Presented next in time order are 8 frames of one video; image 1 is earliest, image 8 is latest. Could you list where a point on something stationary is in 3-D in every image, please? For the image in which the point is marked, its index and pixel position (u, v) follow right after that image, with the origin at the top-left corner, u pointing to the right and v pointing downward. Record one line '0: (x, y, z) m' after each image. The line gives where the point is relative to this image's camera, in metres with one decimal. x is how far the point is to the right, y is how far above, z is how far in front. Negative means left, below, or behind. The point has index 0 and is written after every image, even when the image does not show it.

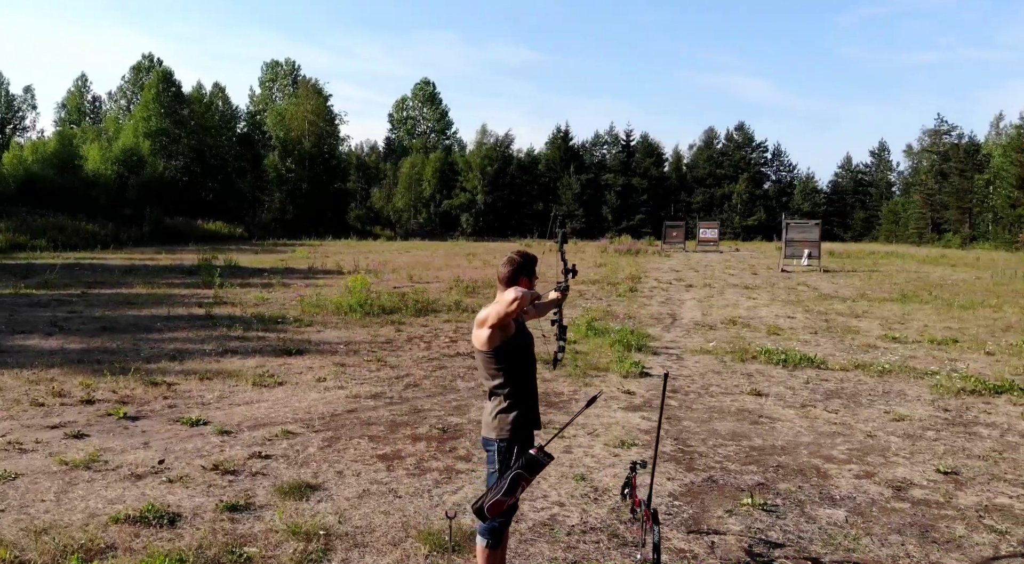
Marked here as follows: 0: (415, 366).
0: (-1.3, -1.2, +11.9) m
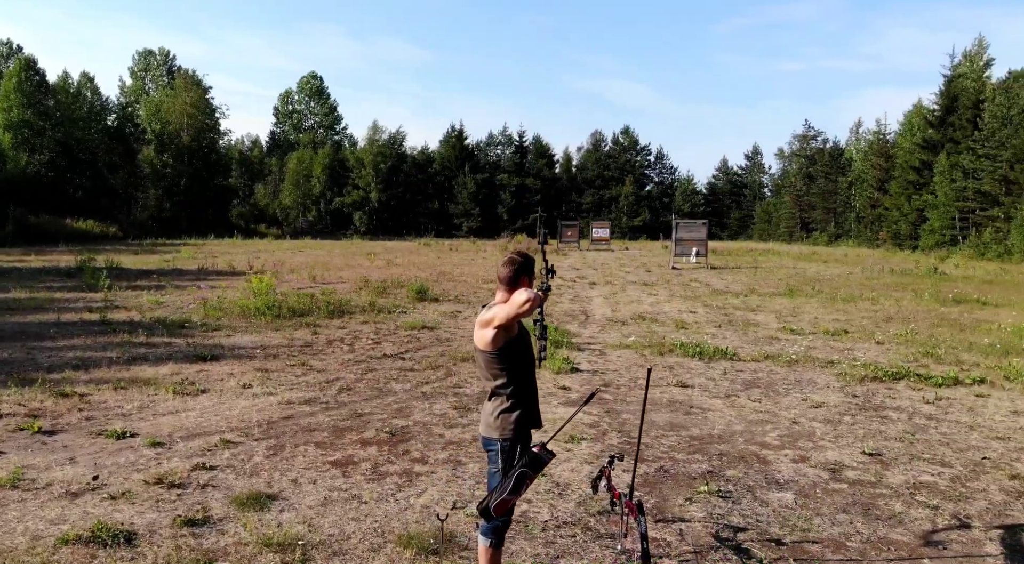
0: (-2.4, -1.3, +11.7) m
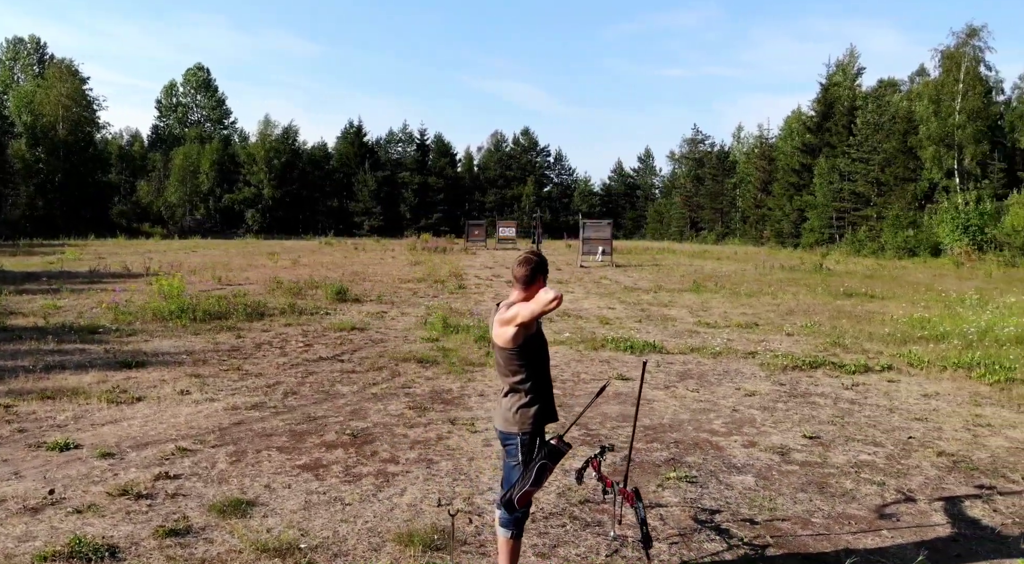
0: (-3.2, -1.3, +11.5) m
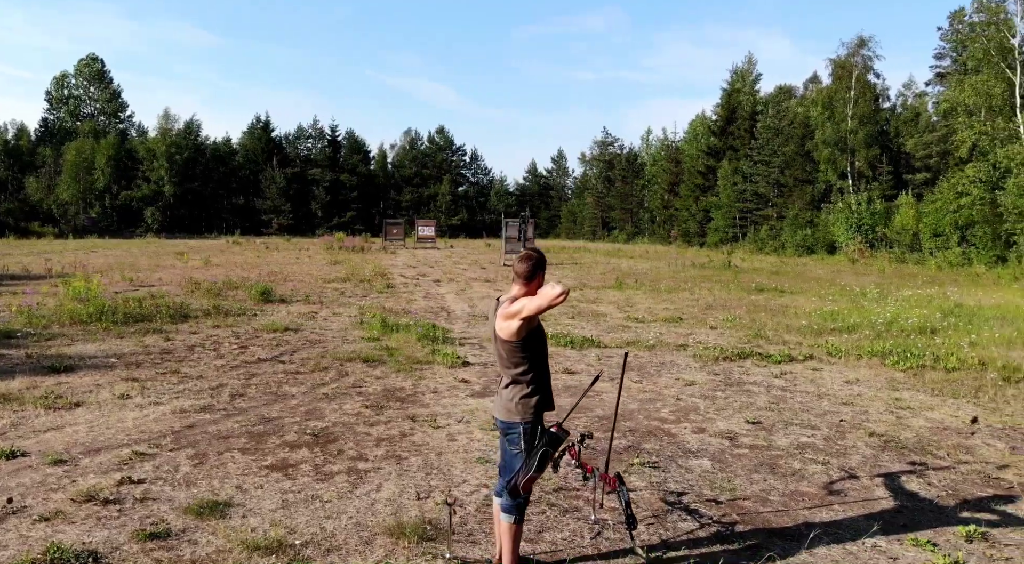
0: (-3.9, -1.3, +11.3) m
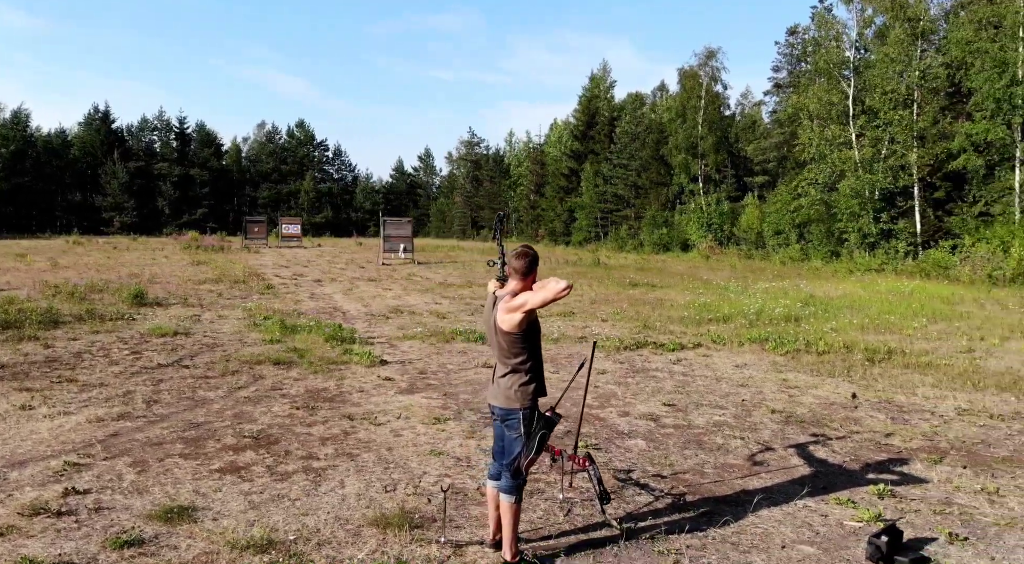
0: (-5.0, -1.3, +10.8) m
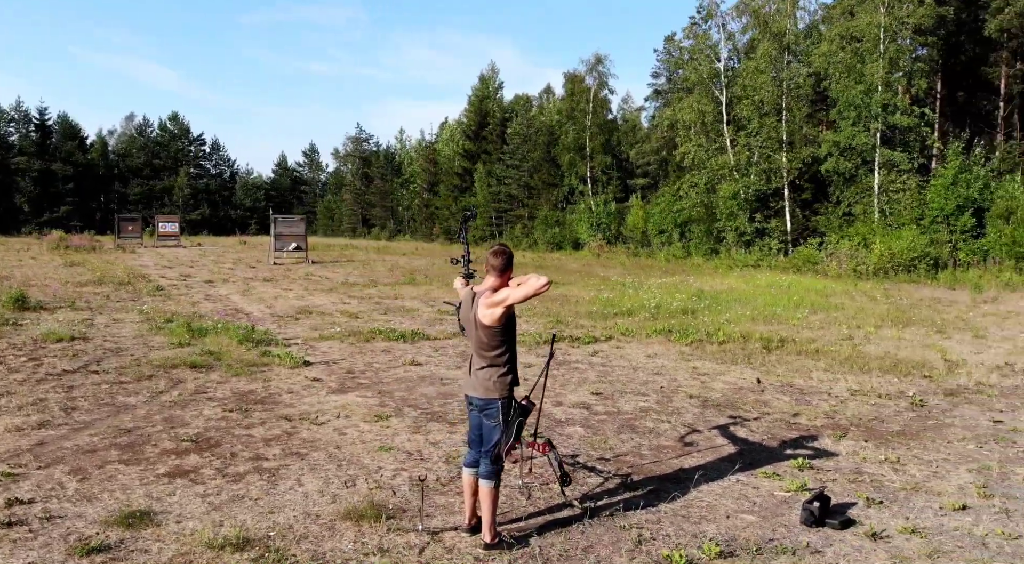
0: (-5.9, -1.3, +10.3) m
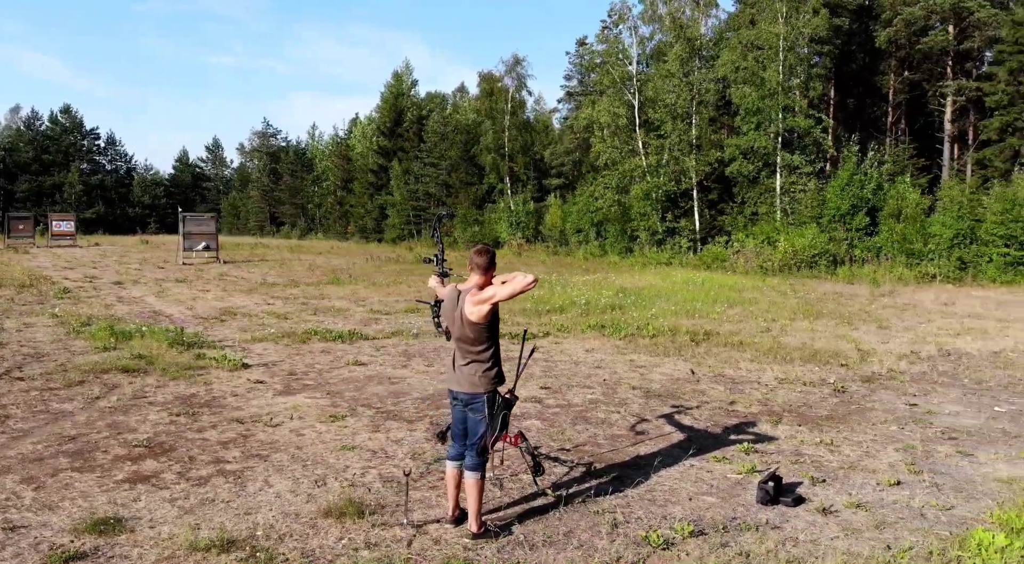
0: (-6.4, -1.4, +9.8) m
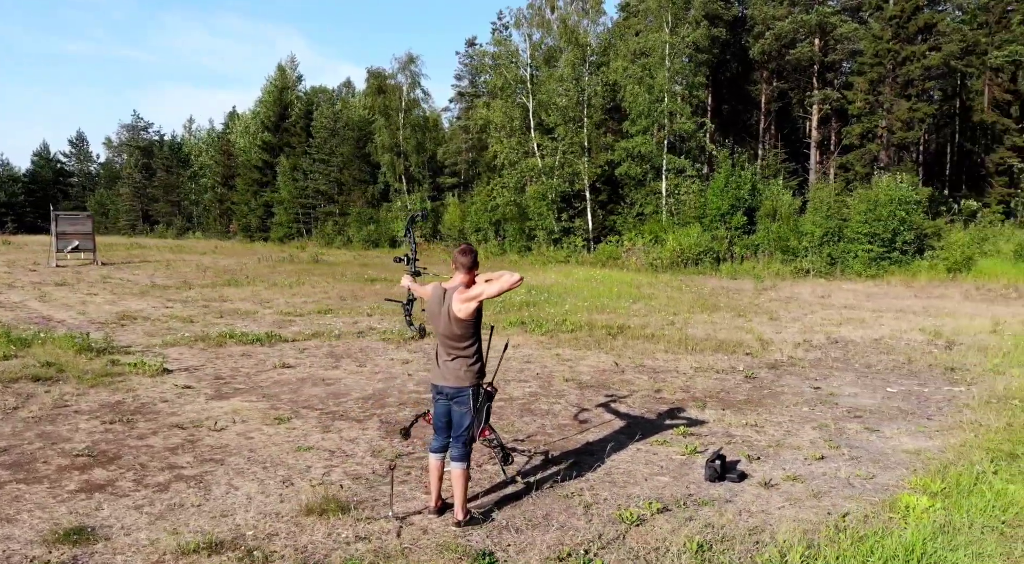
0: (-7.1, -1.4, +9.0) m
